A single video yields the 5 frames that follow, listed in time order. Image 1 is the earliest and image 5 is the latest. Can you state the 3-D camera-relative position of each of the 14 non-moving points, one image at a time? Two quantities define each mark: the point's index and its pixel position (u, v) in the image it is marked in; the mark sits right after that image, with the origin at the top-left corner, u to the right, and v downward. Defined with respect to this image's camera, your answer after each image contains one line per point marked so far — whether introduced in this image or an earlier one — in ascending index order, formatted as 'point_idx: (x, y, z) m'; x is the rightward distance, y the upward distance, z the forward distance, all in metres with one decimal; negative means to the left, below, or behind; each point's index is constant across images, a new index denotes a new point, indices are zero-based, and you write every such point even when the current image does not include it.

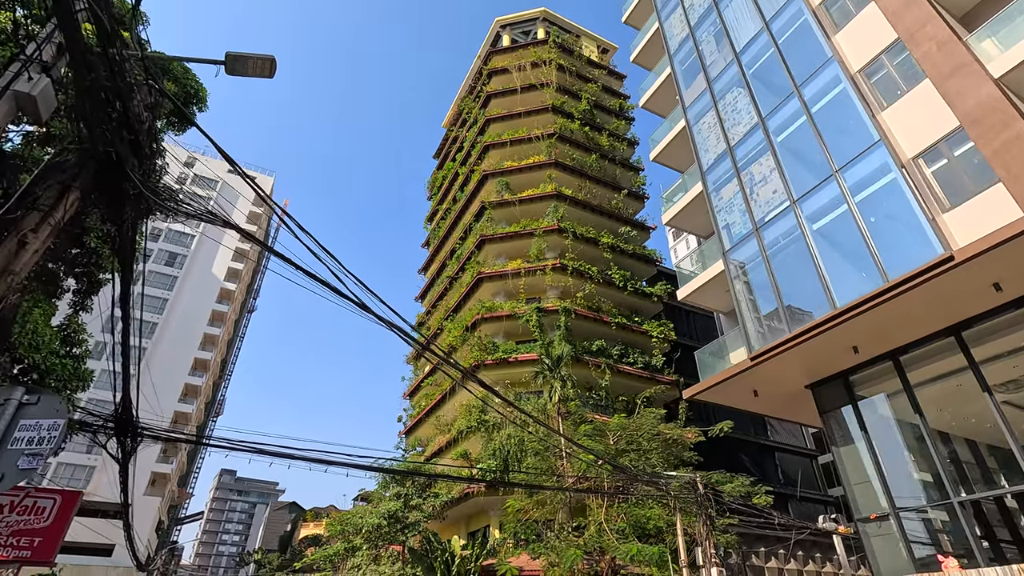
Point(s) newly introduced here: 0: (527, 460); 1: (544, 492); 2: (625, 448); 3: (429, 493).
0: (+0.5, -5.2, +16.6) m
1: (+1.0, -5.6, +15.0) m
2: (+3.2, -4.5, +15.4) m
3: (-2.6, -6.5, +17.3) m
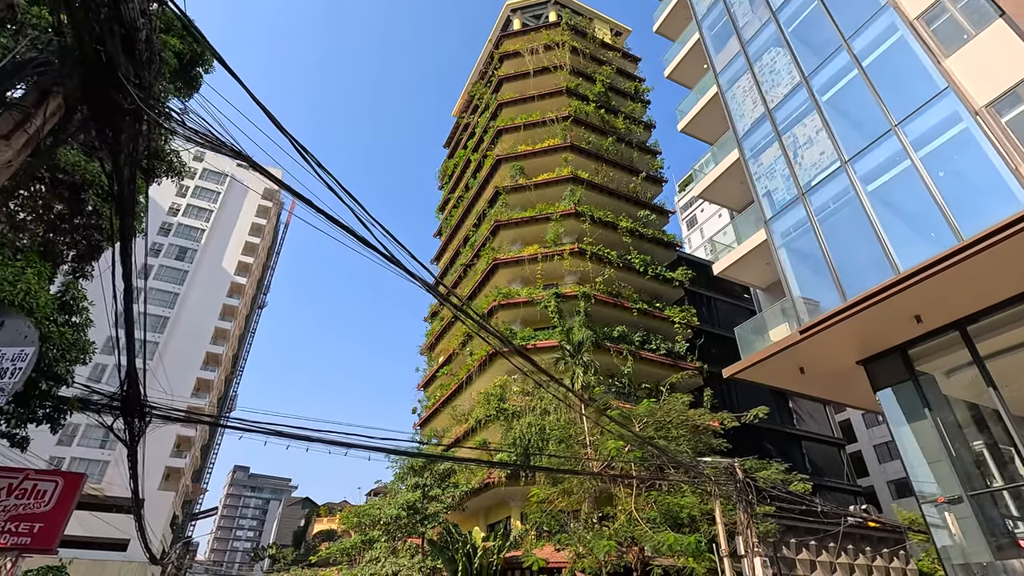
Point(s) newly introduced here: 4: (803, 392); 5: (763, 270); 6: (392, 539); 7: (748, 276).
0: (+1.1, -4.7, +16.0) m
1: (+1.6, -5.1, +14.4) m
2: (+3.8, -4.0, +14.7) m
3: (-1.9, -6.0, +16.7) m
4: (+5.8, -2.0, +10.7) m
5: (+5.8, +0.5, +12.2) m
6: (-3.5, -7.4, +15.9) m
7: (+5.5, +0.3, +12.3) m
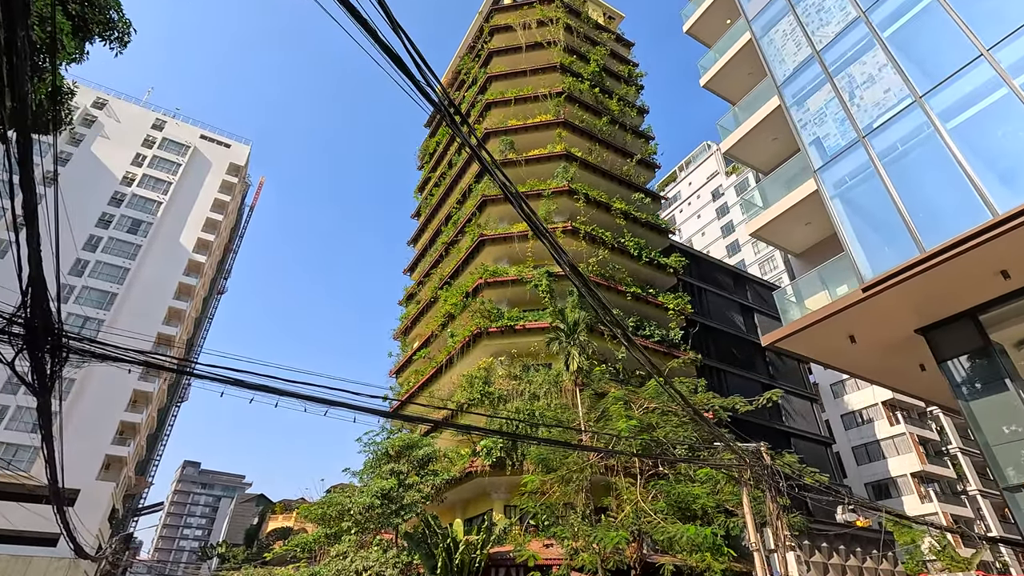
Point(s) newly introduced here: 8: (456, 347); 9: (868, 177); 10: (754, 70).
0: (+0.8, -3.9, +14.6) m
1: (+1.3, -4.3, +13.0) m
2: (+3.6, -3.3, +13.5) m
3: (-2.3, -5.1, +15.1) m
4: (+5.9, -1.4, +9.6) m
5: (+5.9, +1.1, +11.1) m
6: (-4.0, -6.4, +14.2) m
7: (+5.5, +1.0, +11.2) m
8: (-2.0, -2.1, +18.8) m
9: (+5.3, +1.6, +8.1) m
10: (+5.8, +5.2, +12.6) m
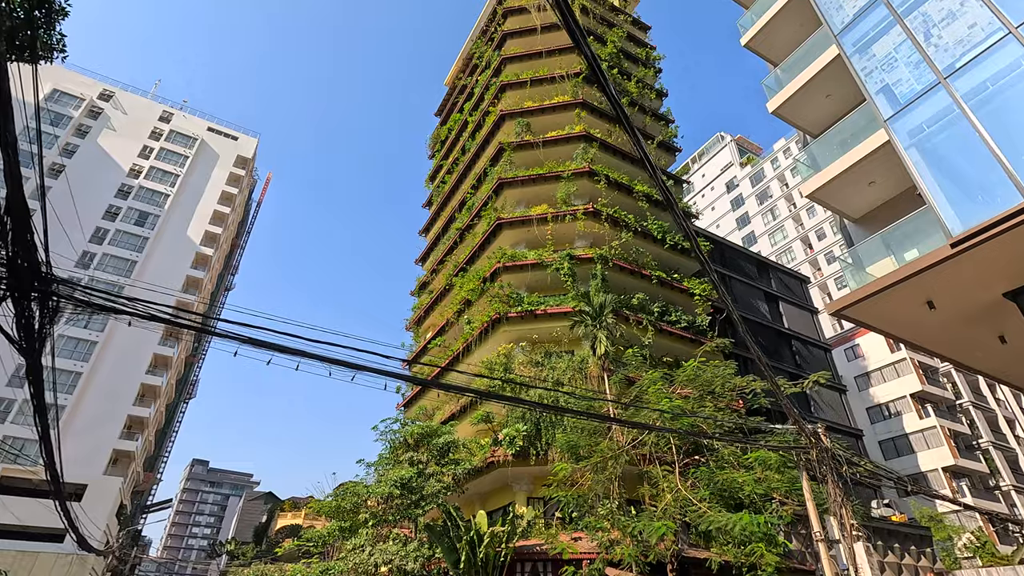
0: (+1.4, -3.4, +13.8) m
1: (+1.9, -3.8, +12.2) m
2: (+4.2, -2.7, +12.7) m
3: (-1.7, -4.6, +14.4) m
4: (+6.5, -0.8, +8.7) m
5: (+6.5, +1.7, +10.2) m
6: (-3.3, -5.9, +13.5) m
7: (+6.1, +1.5, +10.3) m
8: (-1.3, -1.5, +18.1) m
9: (+5.8, +2.2, +7.2) m
10: (+6.4, +5.8, +11.8) m
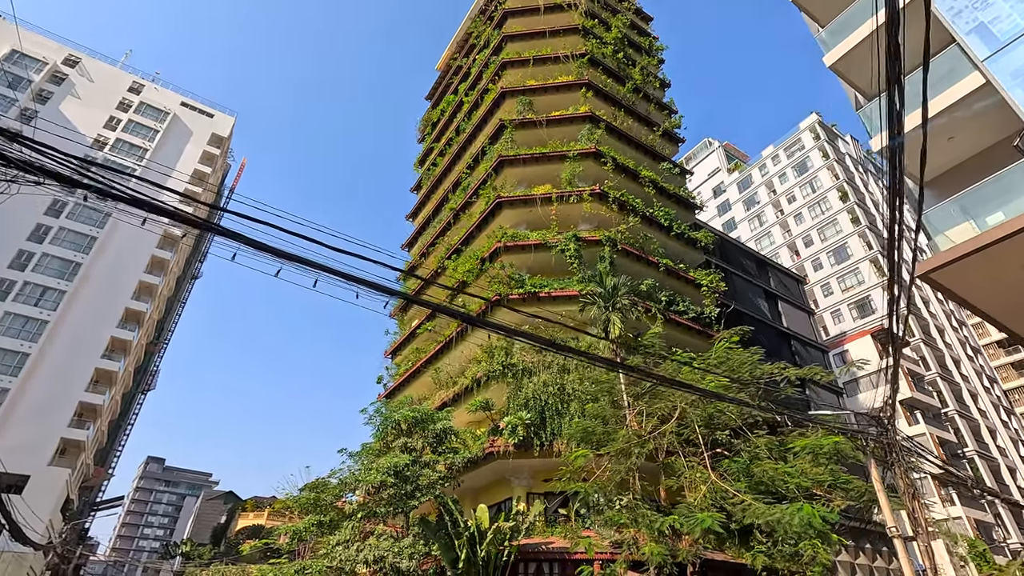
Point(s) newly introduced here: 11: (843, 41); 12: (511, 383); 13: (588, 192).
0: (+1.5, -2.8, +12.6) m
1: (+2.1, -3.2, +11.0) m
2: (+4.4, -2.3, +11.6) m
3: (-1.6, -3.9, +13.0) m
4: (+6.9, -0.4, +7.8) m
5: (+6.9, +2.1, +9.3) m
6: (-3.3, -5.1, +12.0) m
7: (+6.6, +2.0, +9.4) m
8: (-1.3, -0.9, +16.8) m
9: (+6.5, +2.7, +6.3) m
10: (+6.9, +6.2, +10.9) m
11: (+6.4, +4.8, +10.1) m
12: (-0.1, -2.6, +14.6) m
13: (+2.6, +3.2, +18.1) m
